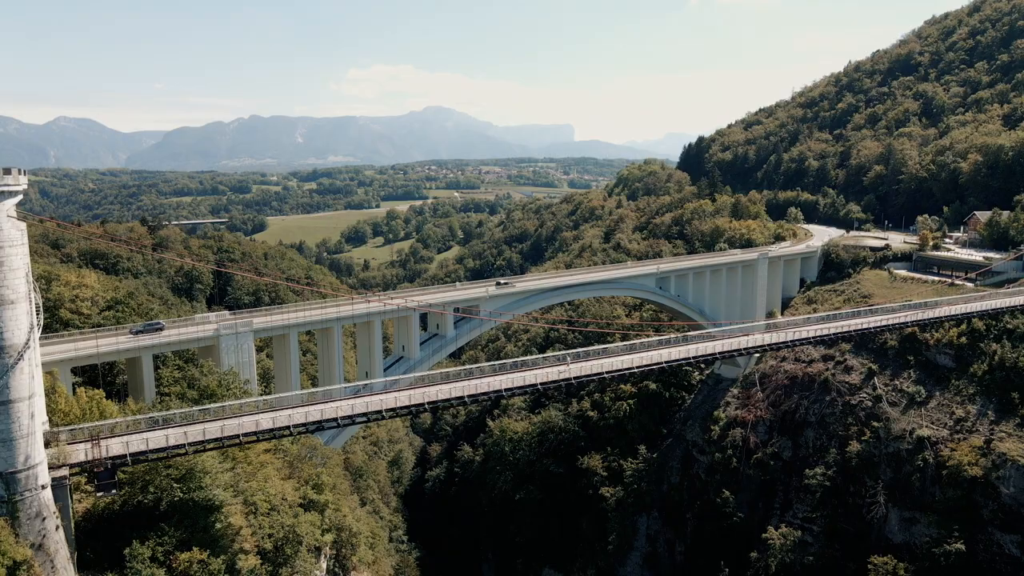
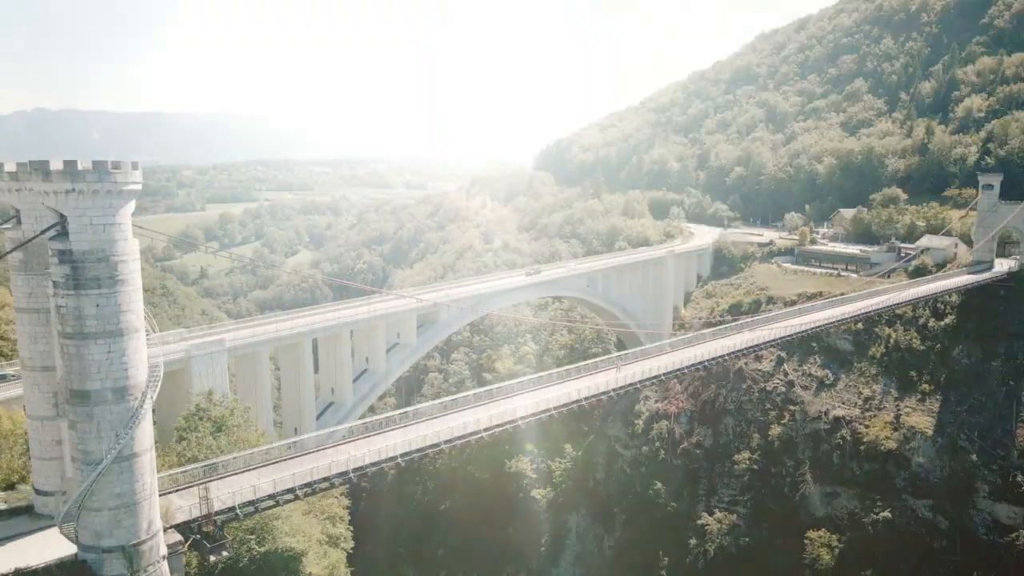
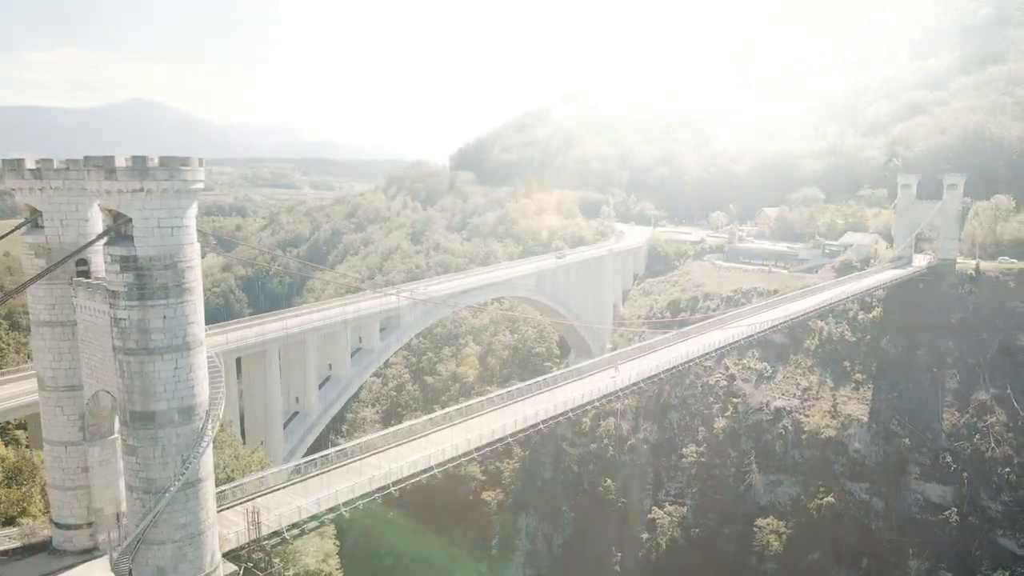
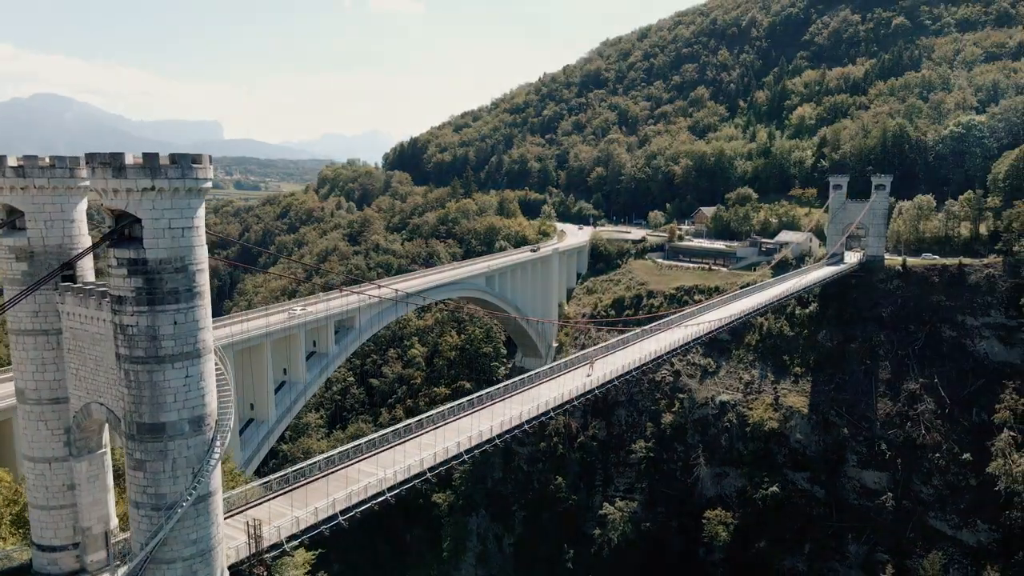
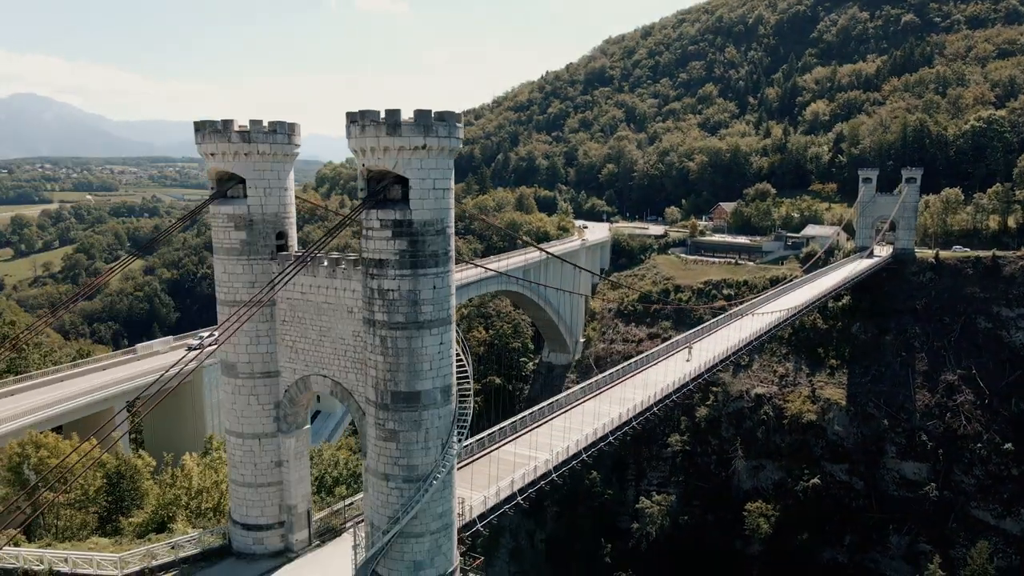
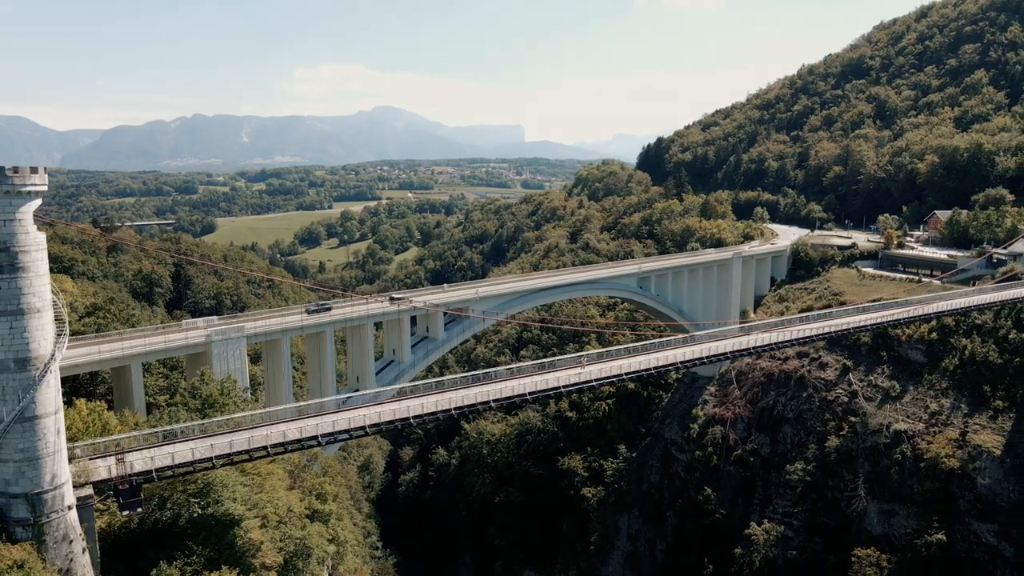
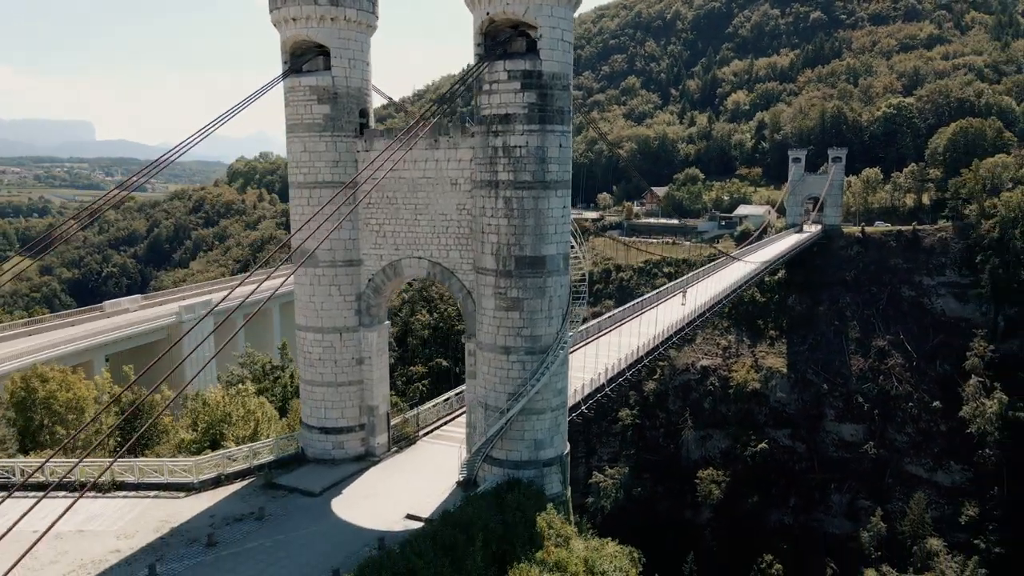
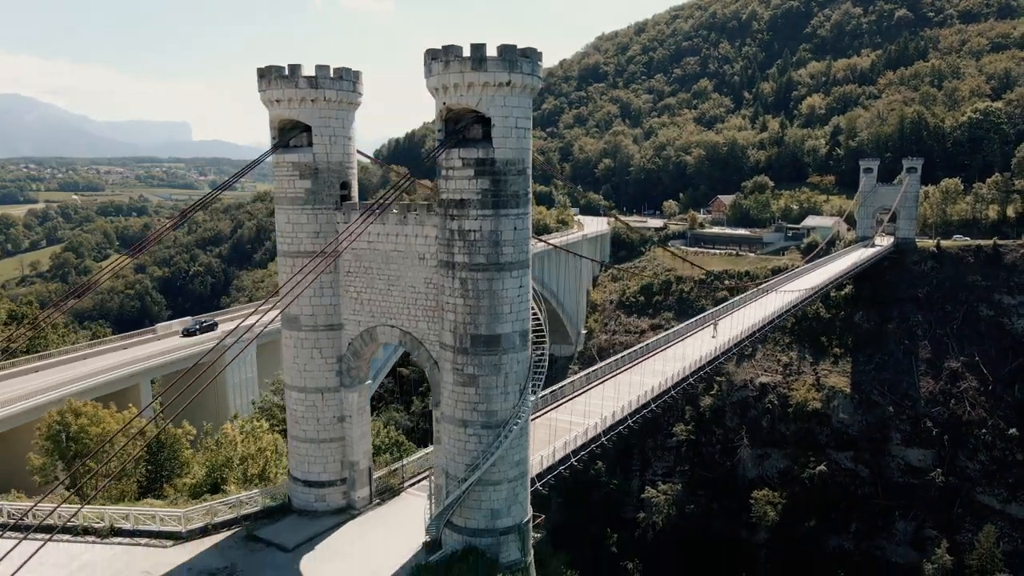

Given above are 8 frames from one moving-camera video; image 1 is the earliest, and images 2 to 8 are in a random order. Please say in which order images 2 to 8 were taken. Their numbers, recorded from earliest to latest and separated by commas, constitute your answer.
6, 2, 3, 4, 5, 8, 7
